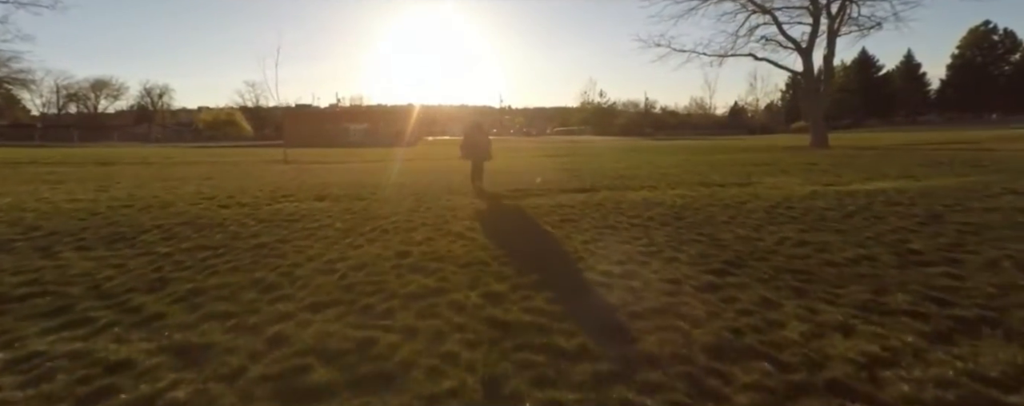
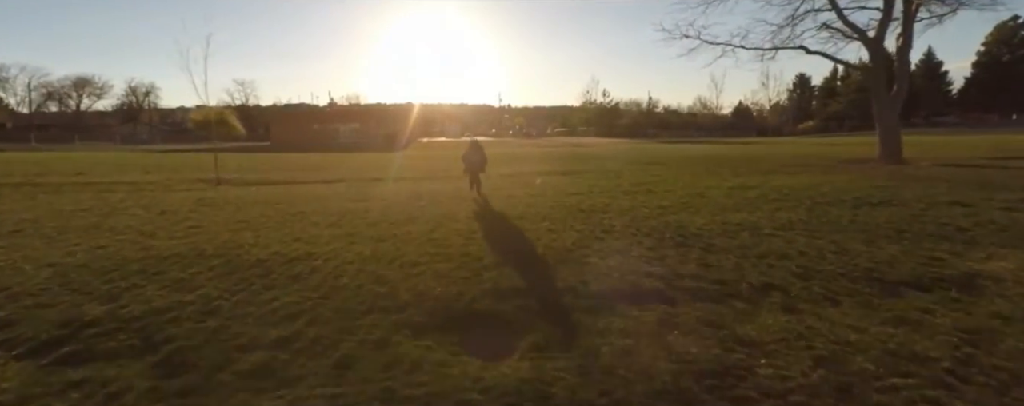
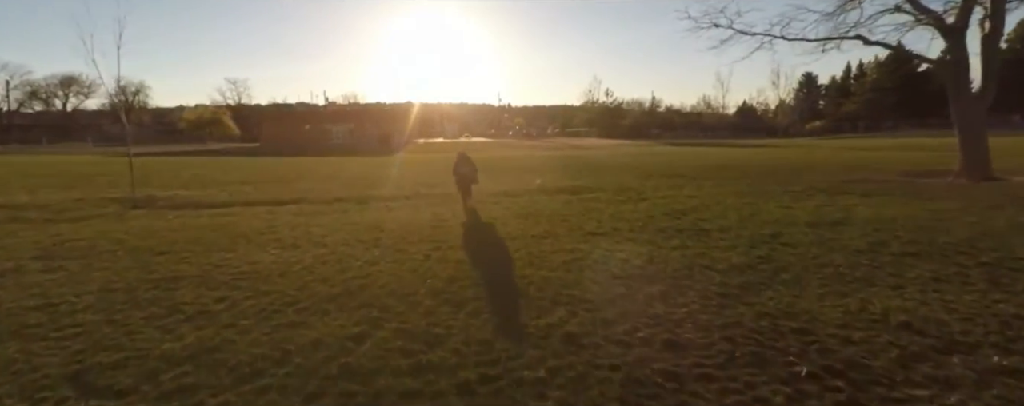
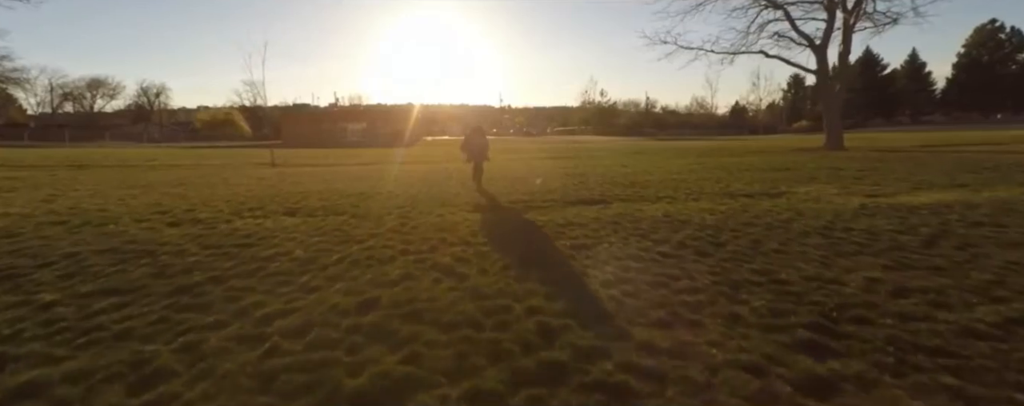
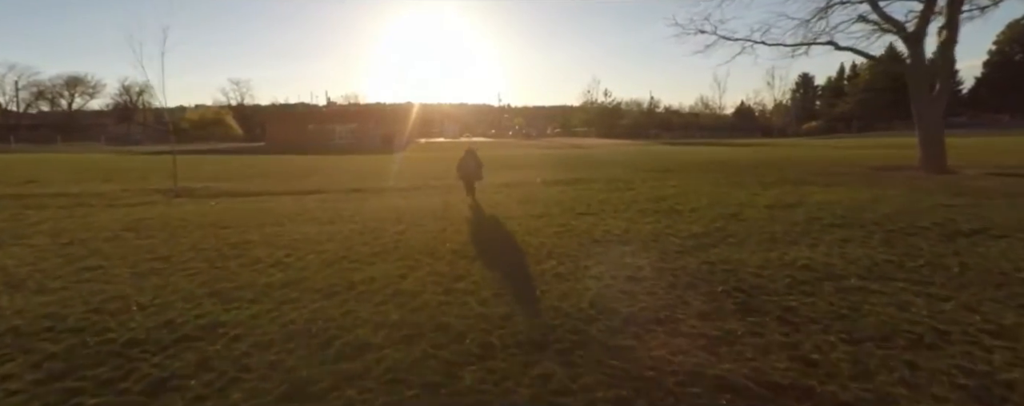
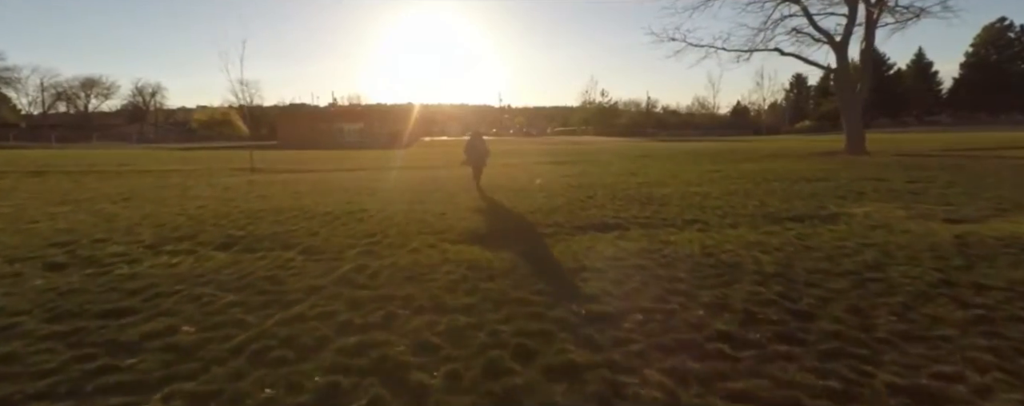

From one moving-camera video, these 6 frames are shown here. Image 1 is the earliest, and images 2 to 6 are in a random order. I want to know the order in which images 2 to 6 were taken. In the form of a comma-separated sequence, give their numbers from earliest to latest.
4, 6, 2, 5, 3
